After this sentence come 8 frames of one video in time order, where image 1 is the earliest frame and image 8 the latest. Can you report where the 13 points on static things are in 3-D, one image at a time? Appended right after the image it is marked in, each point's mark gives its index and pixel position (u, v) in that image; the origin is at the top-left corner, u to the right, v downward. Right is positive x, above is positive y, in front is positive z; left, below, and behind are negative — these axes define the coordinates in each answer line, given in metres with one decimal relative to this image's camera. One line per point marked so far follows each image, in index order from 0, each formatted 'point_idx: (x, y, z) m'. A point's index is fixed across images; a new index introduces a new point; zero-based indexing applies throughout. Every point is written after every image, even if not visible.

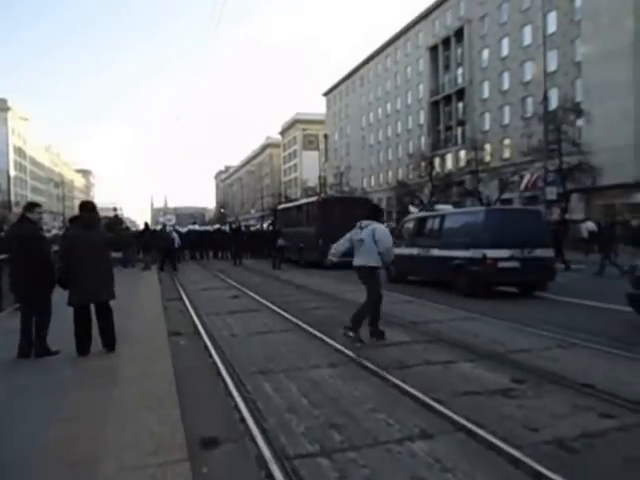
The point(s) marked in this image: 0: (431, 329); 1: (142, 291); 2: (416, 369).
0: (+2.5, -2.0, +11.4) m
1: (-6.6, -1.9, +18.9) m
2: (+1.6, -2.2, +8.5) m
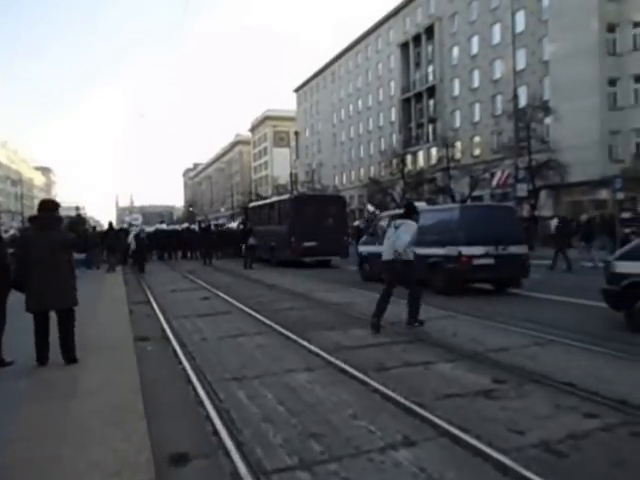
0: (+2.0, -2.0, +11.2) m
1: (-7.6, -1.9, +18.1) m
2: (+1.2, -2.1, +8.2) m
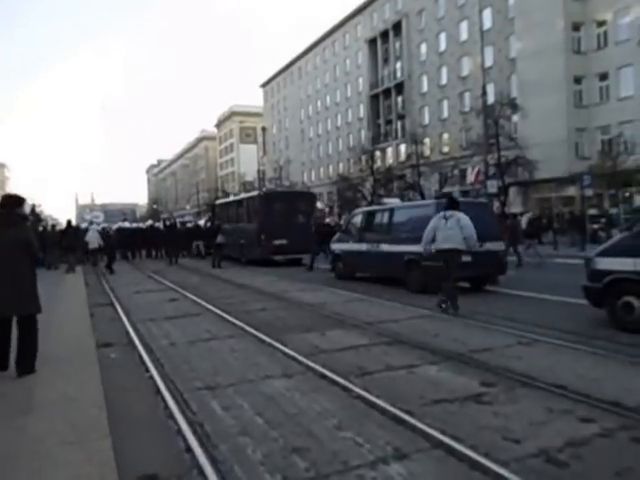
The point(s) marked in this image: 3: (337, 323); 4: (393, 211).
0: (+1.5, -1.9, +10.8) m
1: (-8.6, -1.9, +17.1) m
2: (+0.9, -2.1, +7.8) m
3: (+0.4, -1.9, +11.8) m
4: (+2.6, +1.0, +17.4) m
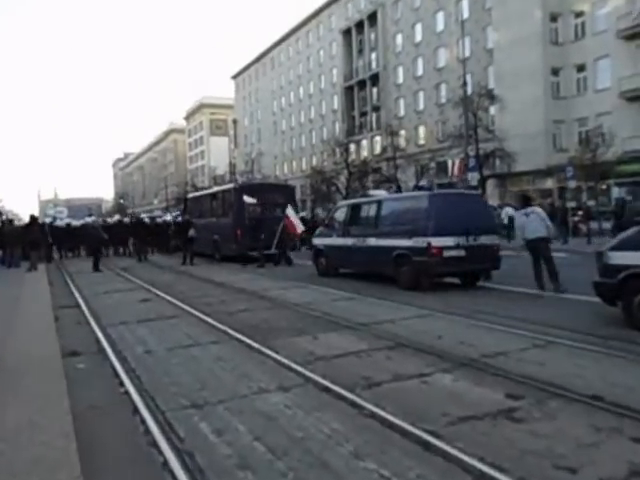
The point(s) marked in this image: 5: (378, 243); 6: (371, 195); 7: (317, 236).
0: (+1.3, -1.8, +10.0) m
1: (-9.0, -1.7, +15.7) m
2: (+0.9, -2.0, +6.9) m
3: (+0.2, -1.8, +10.9) m
4: (+2.0, +1.2, +16.6) m
5: (+1.9, -0.1, +16.4) m
6: (+1.9, +1.7, +19.3) m
7: (-0.1, +0.1, +20.0) m
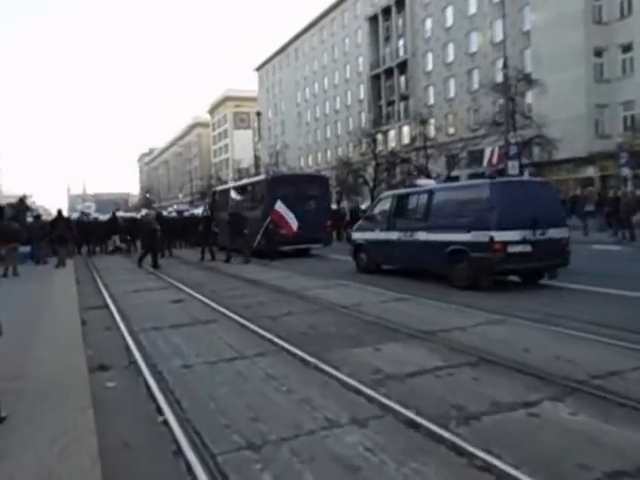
0: (+2.4, -1.7, +8.5) m
1: (-7.7, -1.7, +14.7) m
2: (+1.9, -2.0, +5.5) m
3: (+1.3, -1.7, +9.5) m
4: (+3.4, +1.4, +15.1) m
5: (+3.2, +0.1, +14.9) m
6: (+3.3, +1.9, +17.7) m
7: (+1.4, +0.3, +18.6) m
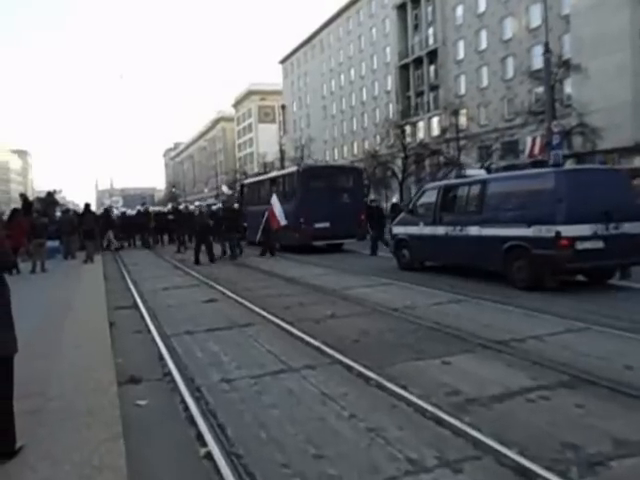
0: (+3.2, -1.7, +7.3) m
1: (-6.6, -1.5, +13.9) m
2: (+2.6, -2.0, +4.3) m
3: (+2.2, -1.7, +8.3) m
4: (+4.5, +1.5, +13.8) m
5: (+4.3, +0.2, +13.6) m
6: (+4.6, +2.1, +16.4) m
7: (+2.7, +0.5, +17.4) m
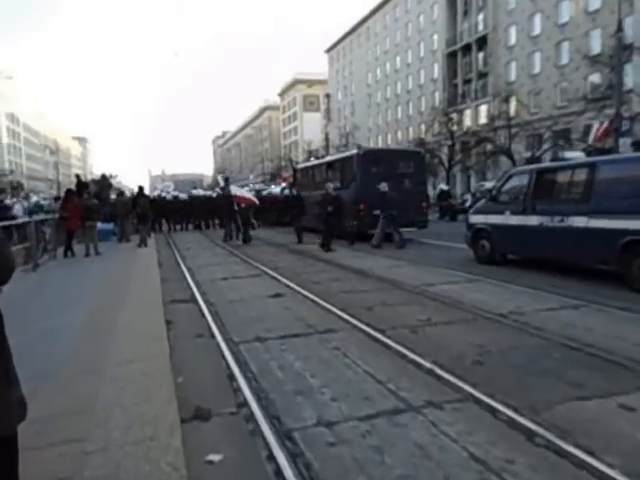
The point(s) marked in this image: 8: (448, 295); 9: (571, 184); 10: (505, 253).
0: (+4.6, -1.6, +5.2) m
1: (-4.7, -1.2, +12.5) m
2: (+3.7, -2.0, +2.3) m
3: (+3.6, -1.6, +6.3) m
4: (+6.4, +1.7, +11.5) m
5: (+6.2, +0.4, +11.3) m
6: (+6.7, +2.3, +14.0) m
7: (+4.8, +0.8, +15.2) m
8: (+2.9, -1.1, +11.3) m
9: (+6.1, +1.4, +12.0) m
10: (+5.4, -0.4, +14.2) m
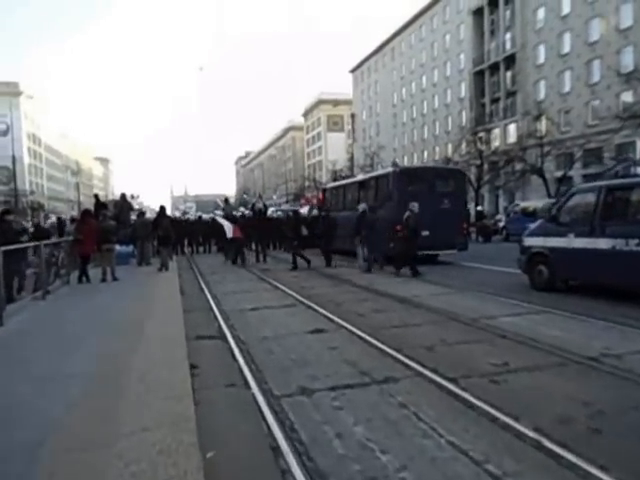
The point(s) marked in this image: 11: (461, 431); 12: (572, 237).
0: (+5.2, -1.9, +3.4) m
1: (-3.7, -1.7, +11.2) m
2: (+4.2, -2.1, +0.5) m
3: (+4.3, -1.9, +4.5) m
4: (+7.3, +1.2, +9.7) m
5: (+7.1, -0.1, +9.6) m
6: (+7.7, +1.7, +12.3) m
7: (+5.9, +0.1, +13.5) m
8: (+3.8, -1.6, +9.6) m
9: (+7.1, +0.8, +10.3) m
10: (+6.4, -1.0, +12.5) m
11: (+1.4, -1.9, +5.1) m
12: (+6.3, +0.1, +12.3) m
